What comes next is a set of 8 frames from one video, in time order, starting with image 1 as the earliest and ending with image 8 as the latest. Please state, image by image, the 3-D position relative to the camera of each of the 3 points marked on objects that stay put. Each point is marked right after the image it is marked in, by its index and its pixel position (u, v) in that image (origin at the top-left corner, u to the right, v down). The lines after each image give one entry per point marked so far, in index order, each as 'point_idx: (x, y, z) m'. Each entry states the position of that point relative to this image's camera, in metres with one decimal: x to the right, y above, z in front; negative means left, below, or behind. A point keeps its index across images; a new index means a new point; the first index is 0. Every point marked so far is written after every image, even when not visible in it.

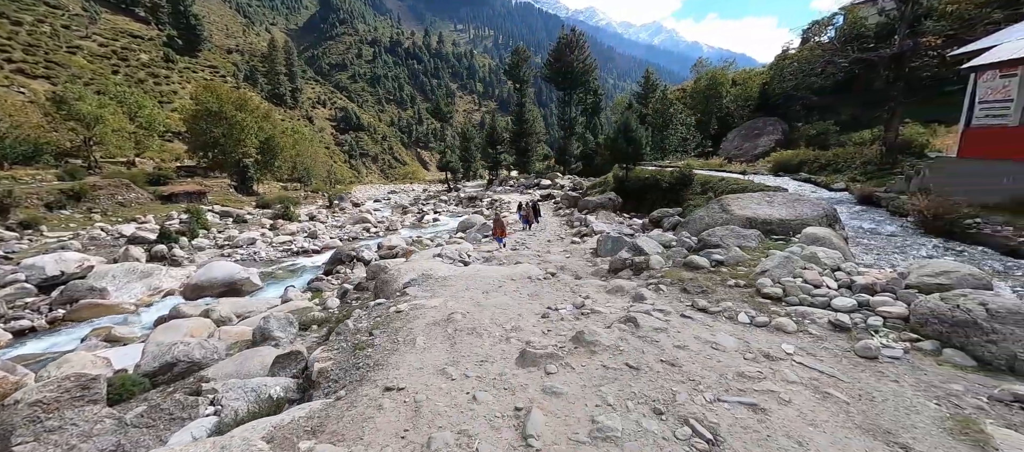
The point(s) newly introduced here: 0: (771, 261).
0: (+4.2, -0.6, +6.3) m
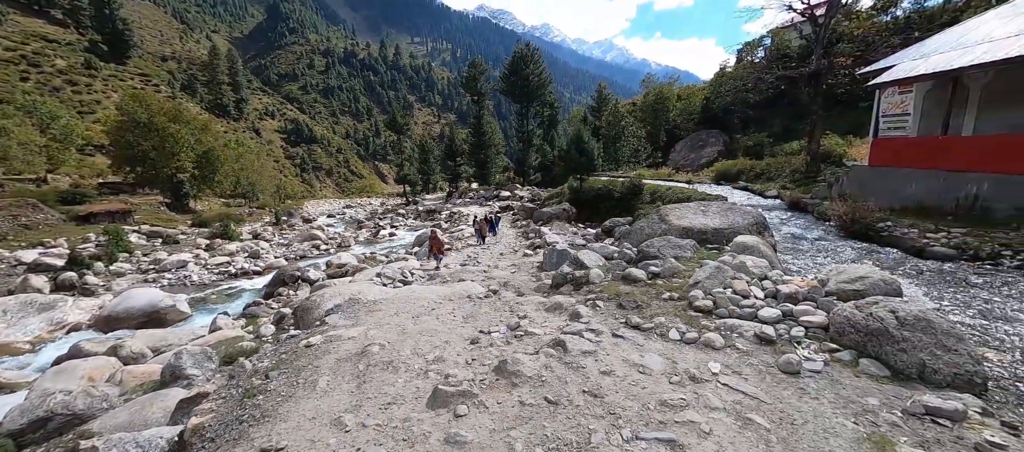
0: (+3.1, -0.8, +6.2) m
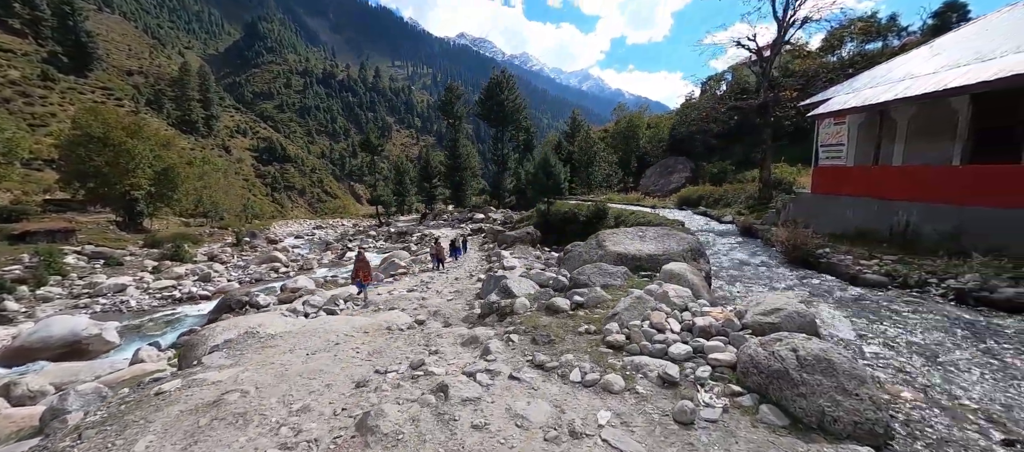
0: (+1.7, -1.2, +5.8) m
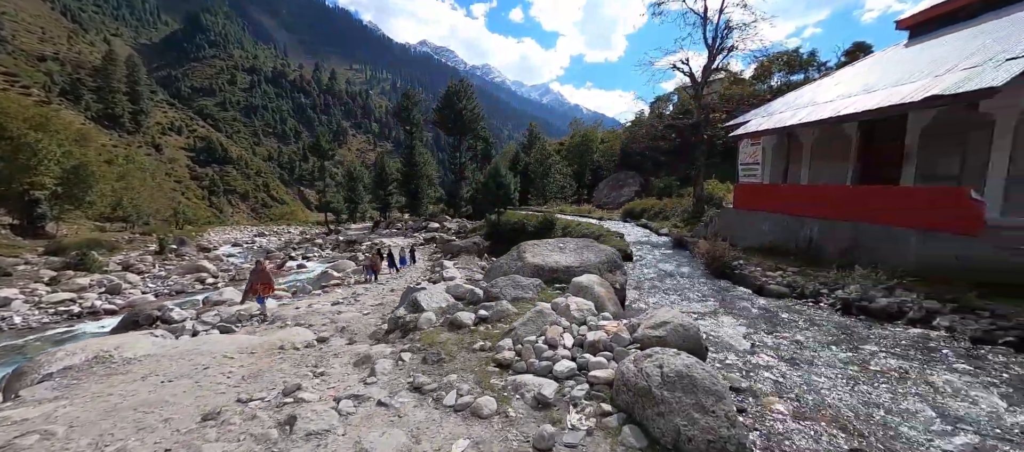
0: (+0.2, -1.4, +5.6) m
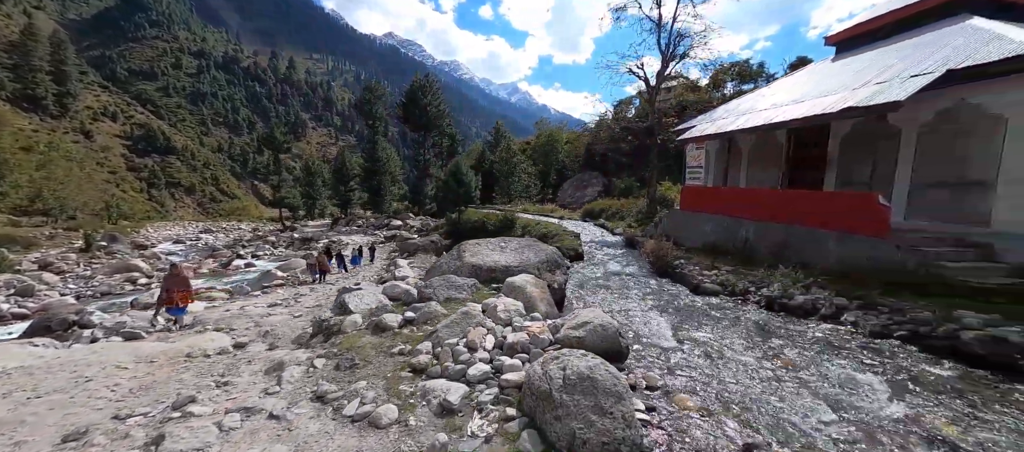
0: (-0.9, -1.4, +5.5) m
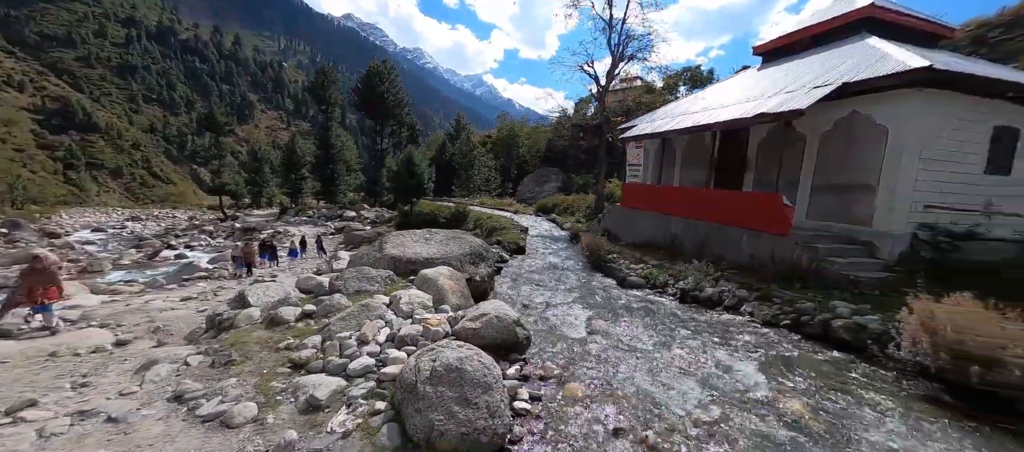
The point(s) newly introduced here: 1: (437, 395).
0: (-2.3, -1.2, +5.3) m
1: (-0.6, -1.4, +3.2) m
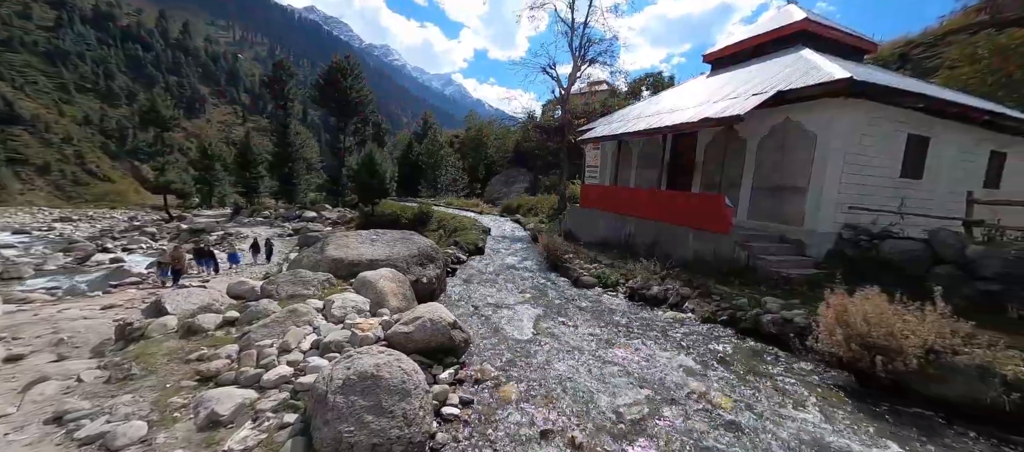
0: (-3.2, -1.2, +4.9) m
1: (-1.3, -1.4, +3.1) m
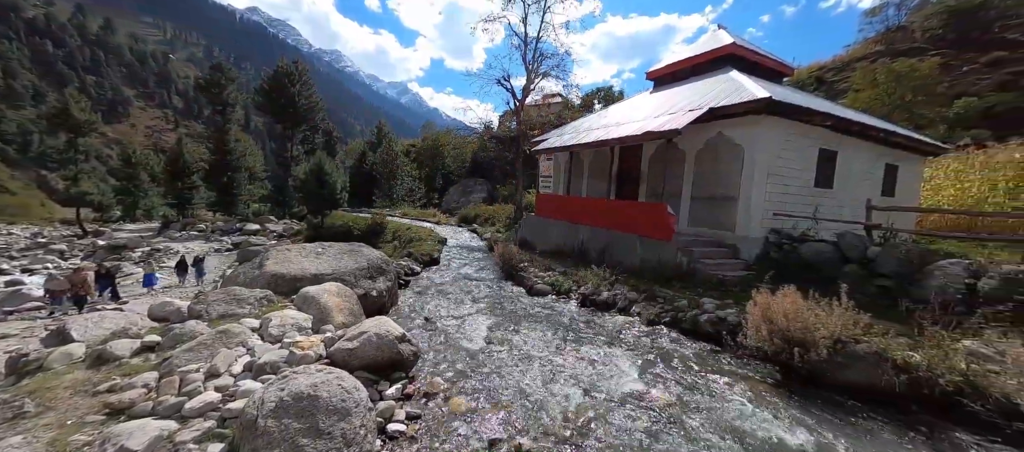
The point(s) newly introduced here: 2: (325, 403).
0: (-3.8, -1.4, +4.6) m
1: (-1.7, -1.5, +2.9) m
2: (-1.5, -1.4, +3.1) m
